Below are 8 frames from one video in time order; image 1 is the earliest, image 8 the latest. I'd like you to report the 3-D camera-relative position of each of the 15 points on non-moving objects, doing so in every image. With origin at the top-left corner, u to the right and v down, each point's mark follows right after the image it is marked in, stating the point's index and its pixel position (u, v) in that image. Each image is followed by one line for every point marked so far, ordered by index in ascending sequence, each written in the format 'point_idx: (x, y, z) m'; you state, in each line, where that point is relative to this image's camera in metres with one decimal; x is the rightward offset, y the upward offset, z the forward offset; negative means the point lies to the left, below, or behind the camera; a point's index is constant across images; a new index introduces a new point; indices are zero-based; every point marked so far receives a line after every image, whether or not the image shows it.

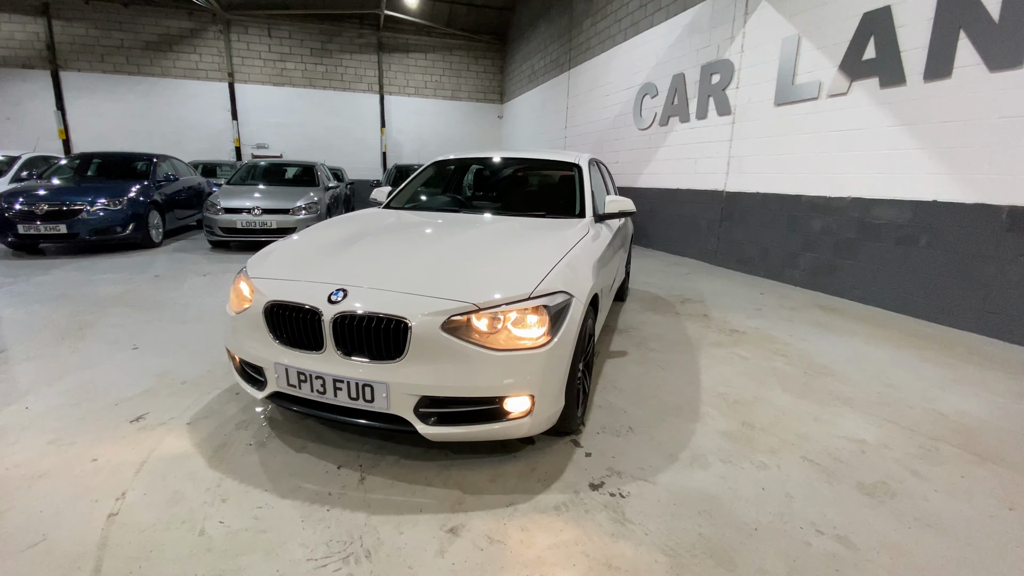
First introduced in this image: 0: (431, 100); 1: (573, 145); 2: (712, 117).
0: (-2.4, +5.6, +14.1) m
1: (+1.3, +3.1, +10.4) m
2: (+2.7, +2.3, +6.4) m
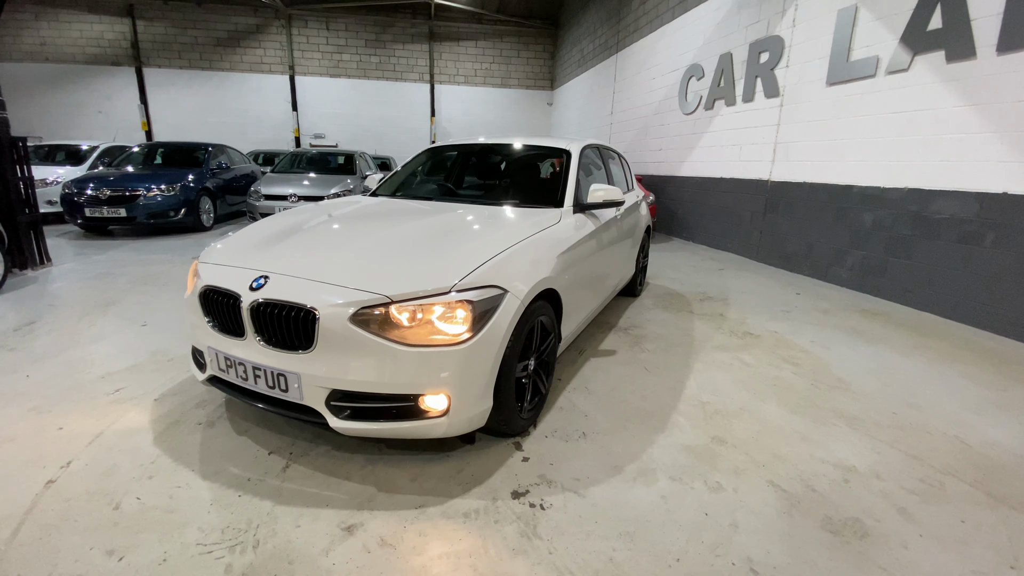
0: (-0.9, +5.9, +14.0) m
1: (+2.2, +3.3, +10.0) m
2: (+3.1, +2.3, +5.9) m
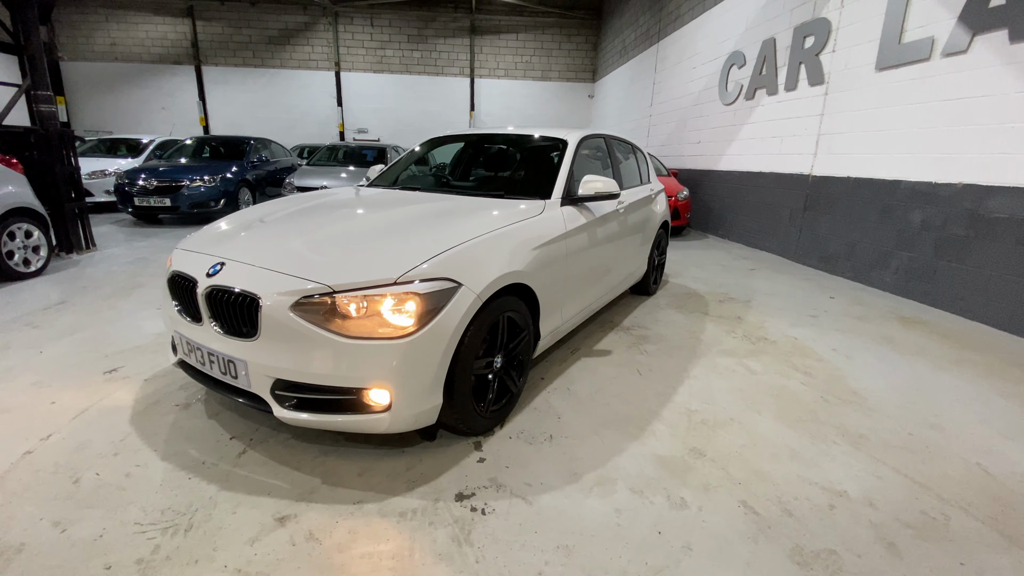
0: (+0.3, +6.1, +13.9) m
1: (+2.9, +3.3, +9.6) m
2: (+3.4, +2.3, +5.5) m
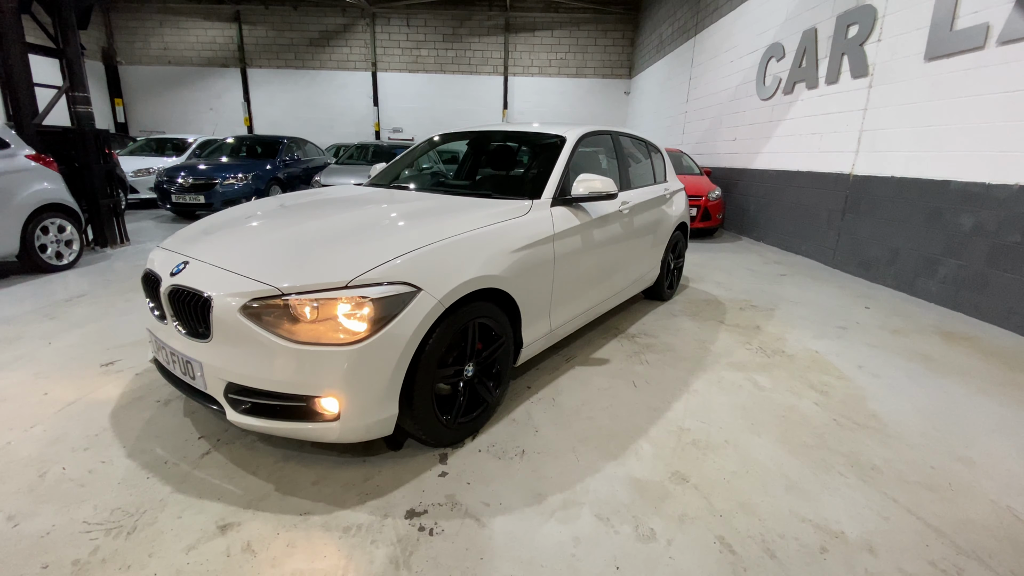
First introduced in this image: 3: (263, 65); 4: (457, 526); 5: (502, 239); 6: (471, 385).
0: (+1.2, +6.0, +13.7) m
1: (+3.5, +3.2, +9.2) m
2: (+3.6, +2.2, +5.1) m
3: (-7.0, +6.2, +13.3) m
4: (-0.2, -0.7, +1.5) m
5: (0.0, +0.2, +2.0) m
6: (-0.2, -0.4, +1.9) m
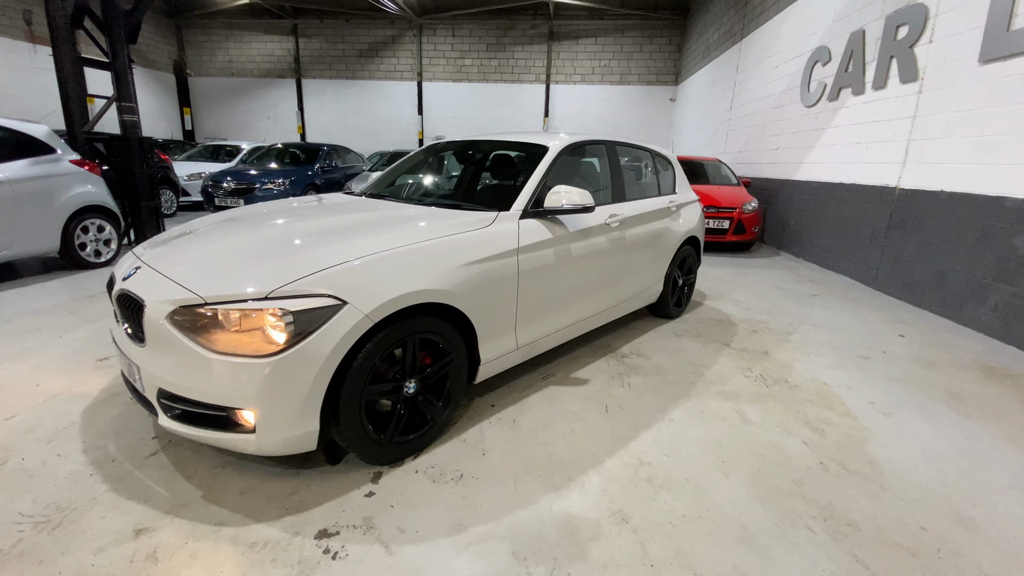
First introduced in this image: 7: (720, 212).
0: (+2.4, +5.8, +13.6) m
1: (+4.1, +2.9, +8.8) m
2: (+3.7, +2.0, +4.7) m
3: (-5.8, +6.2, +14.0) m
4: (-0.4, -0.8, +1.4) m
5: (-0.2, +0.1, +1.9) m
6: (-0.4, -0.4, +1.9) m
7: (+2.8, +1.0, +6.4) m
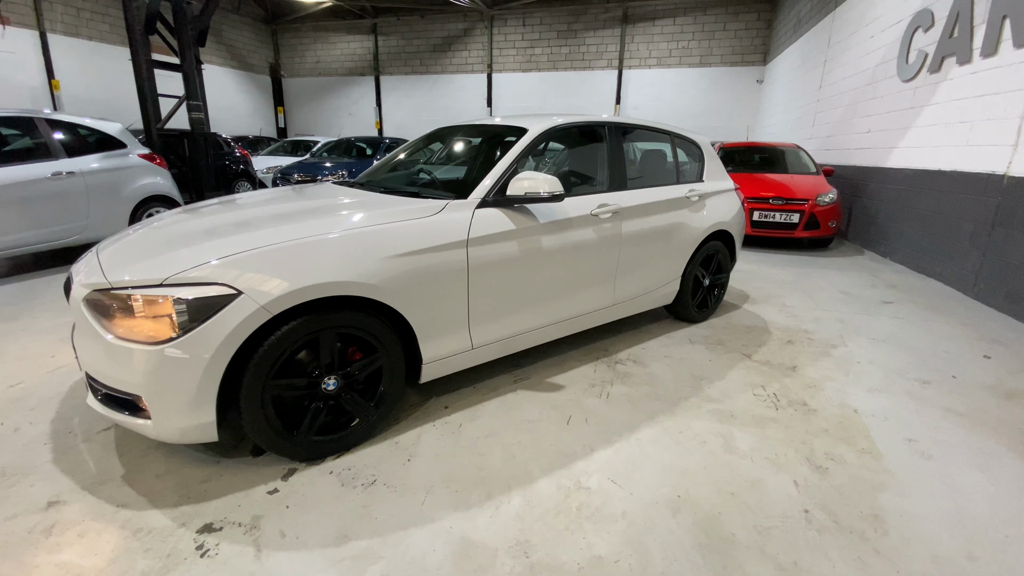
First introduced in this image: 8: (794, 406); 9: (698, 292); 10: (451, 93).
0: (+4.3, +5.8, +12.7) m
1: (+5.1, +2.9, +7.8) m
2: (+4.0, +1.9, +3.8) m
3: (-3.6, +6.6, +14.5) m
4: (-0.8, -0.8, +1.4) m
5: (-0.5, +0.2, +1.8) m
6: (-0.7, -0.4, +1.8) m
7: (+3.3, +1.0, +5.6) m
8: (+1.4, -0.6, +2.3) m
9: (+1.3, 0.0, +3.2) m
10: (-1.8, +5.8, +14.1) m
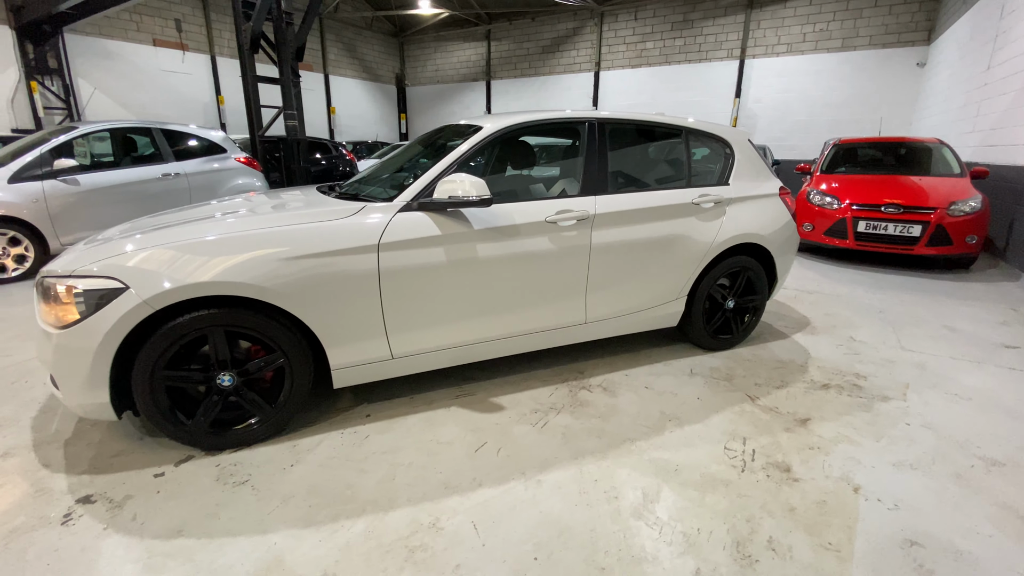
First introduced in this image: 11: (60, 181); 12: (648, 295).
0: (+6.9, +5.4, +11.1) m
1: (+6.2, +2.5, +6.2) m
2: (+4.0, +1.6, +2.6) m
3: (-0.3, +6.6, +14.9) m
4: (-1.3, -0.7, +1.5) m
5: (-0.8, +0.2, +1.8) m
6: (-1.1, -0.4, +1.8) m
7: (+3.8, +0.7, +4.6) m
8: (+1.0, -0.7, +1.8) m
9: (+1.2, -0.2, +2.7) m
10: (+1.3, +5.7, +14.0) m
11: (-4.1, +0.9, +4.2) m
12: (+0.7, -0.1, +2.5) m
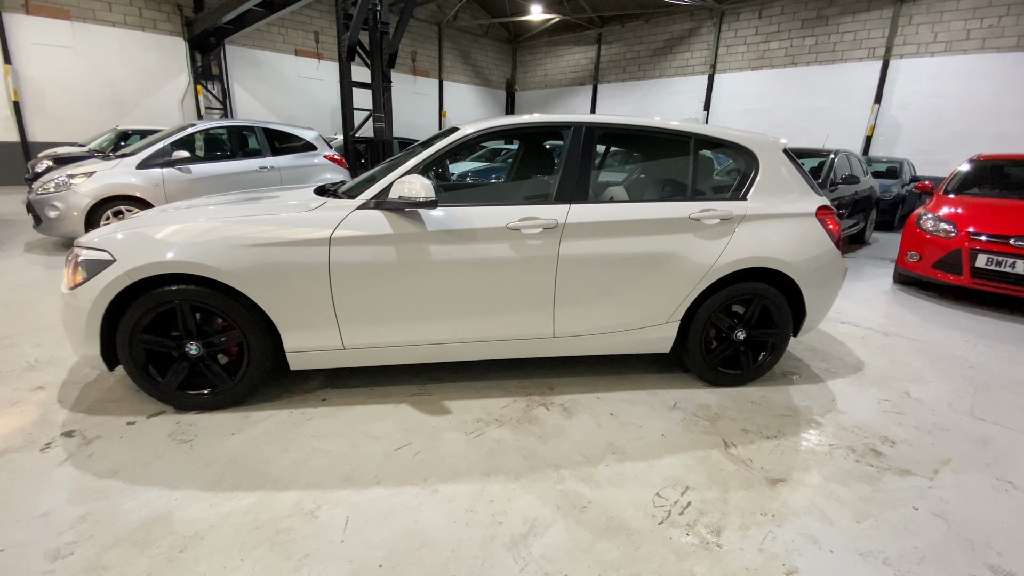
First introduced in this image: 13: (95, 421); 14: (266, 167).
0: (+9.0, +4.5, +9.3) m
1: (+7.0, +1.8, +4.6) m
2: (+4.0, +1.2, +1.6) m
3: (+3.0, +6.4, +14.5) m
4: (-1.7, -0.6, +1.8) m
5: (-1.1, +0.2, +2.0) m
6: (-1.3, -0.3, +2.0) m
7: (+4.1, +0.3, +3.6) m
8: (+0.6, -0.8, +1.6) m
9: (+1.1, -0.3, +2.4) m
10: (+4.3, +5.3, +13.4) m
11: (-3.6, +1.3, +5.1) m
12: (+0.5, -0.2, +2.3) m
13: (-1.7, -0.6, +2.0) m
14: (-2.8, +1.4, +5.5) m
